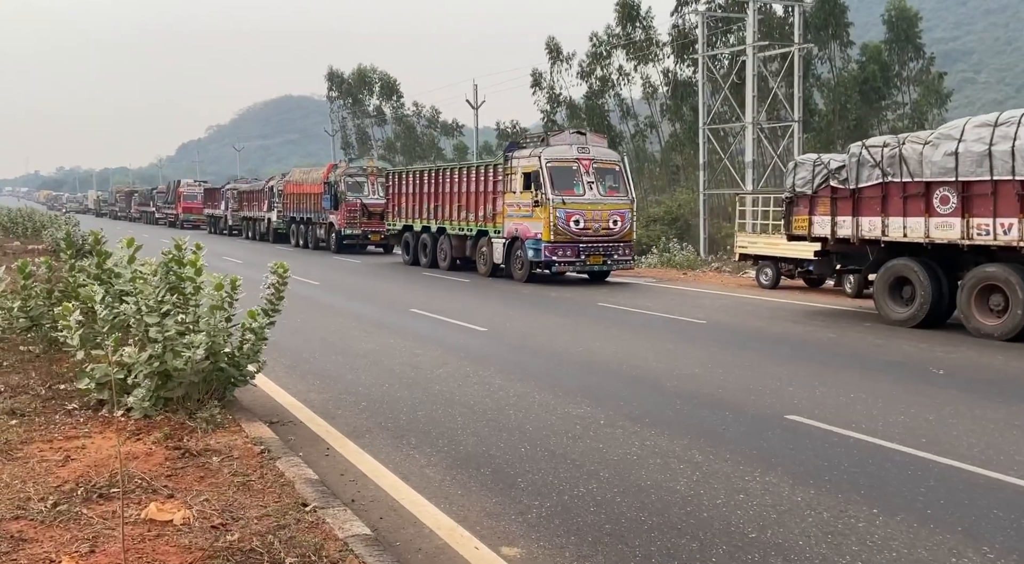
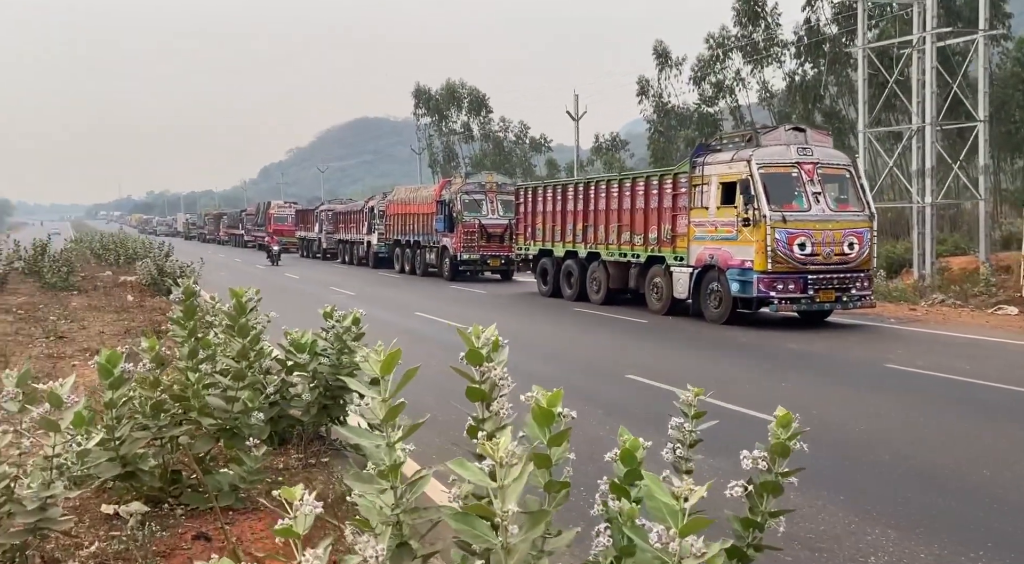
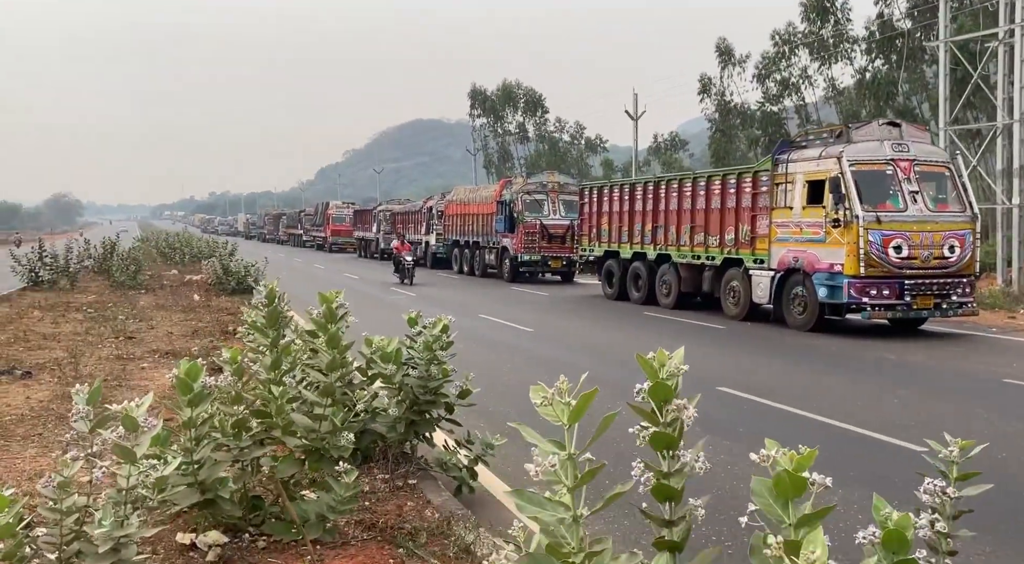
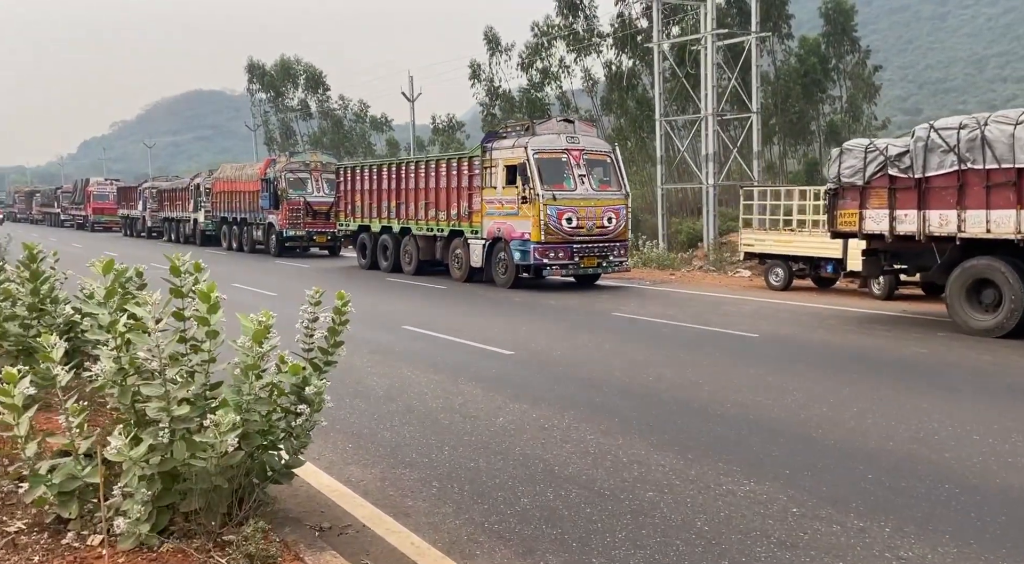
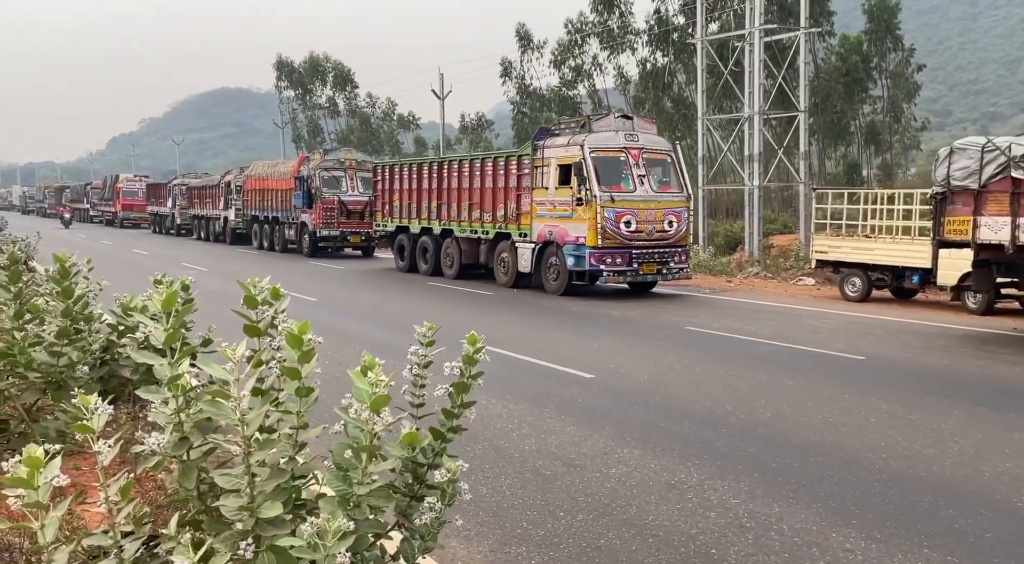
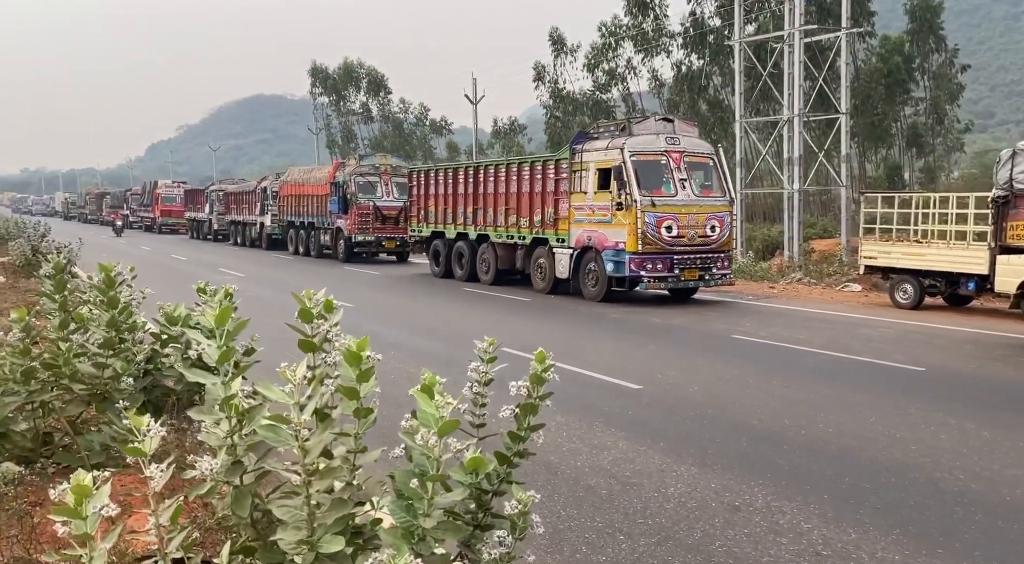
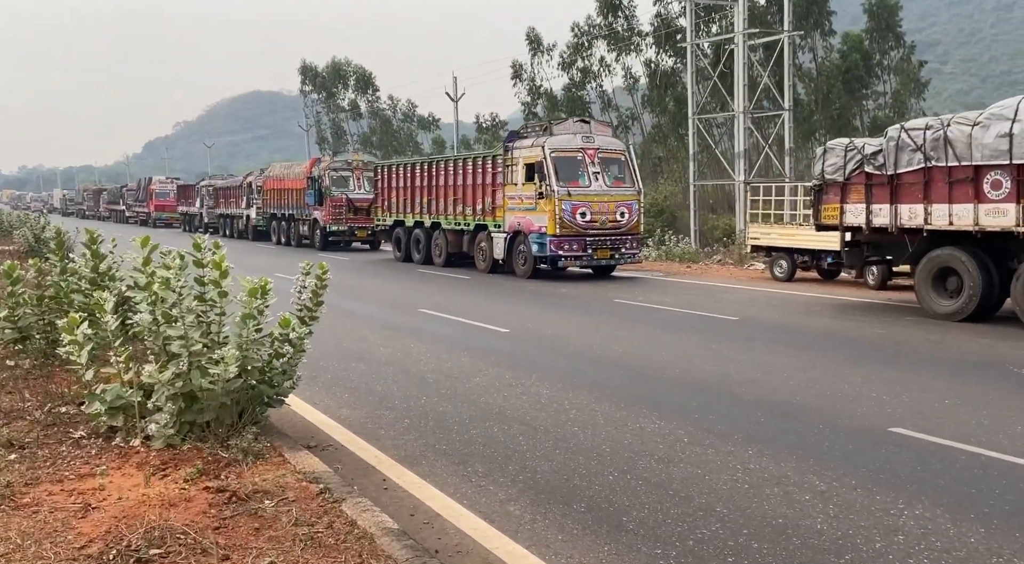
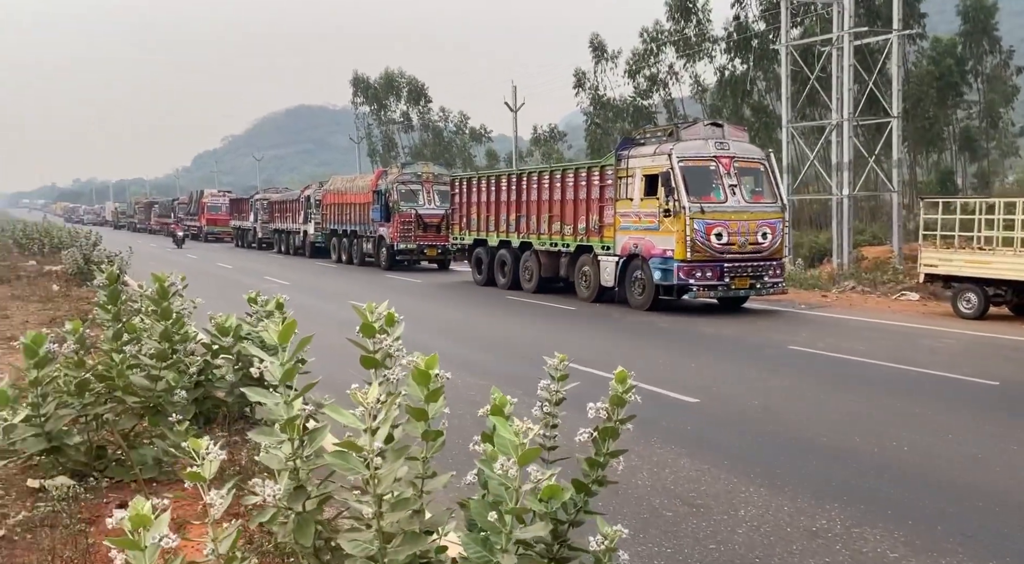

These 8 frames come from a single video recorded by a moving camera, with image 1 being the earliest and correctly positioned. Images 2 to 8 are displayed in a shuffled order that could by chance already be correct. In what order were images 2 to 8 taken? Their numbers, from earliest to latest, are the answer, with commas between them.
7, 4, 5, 6, 8, 2, 3
